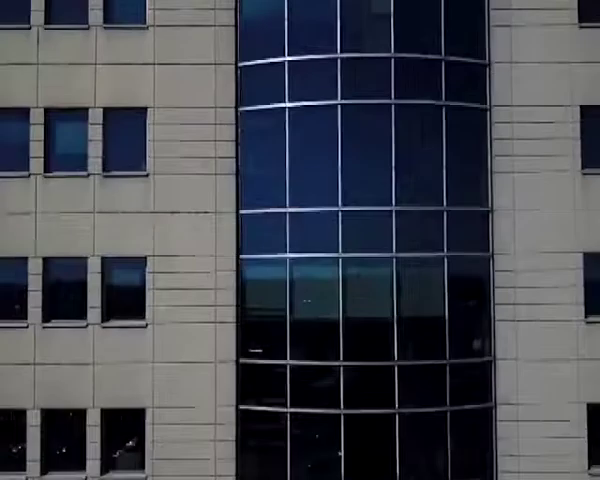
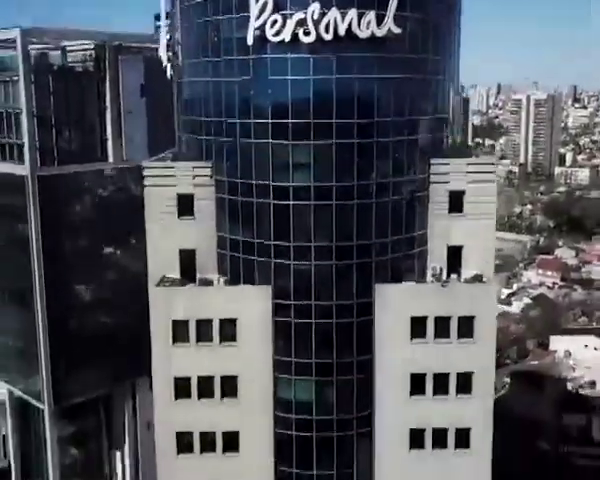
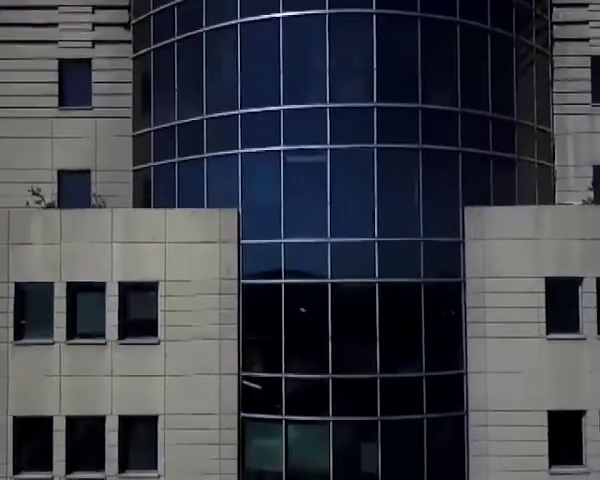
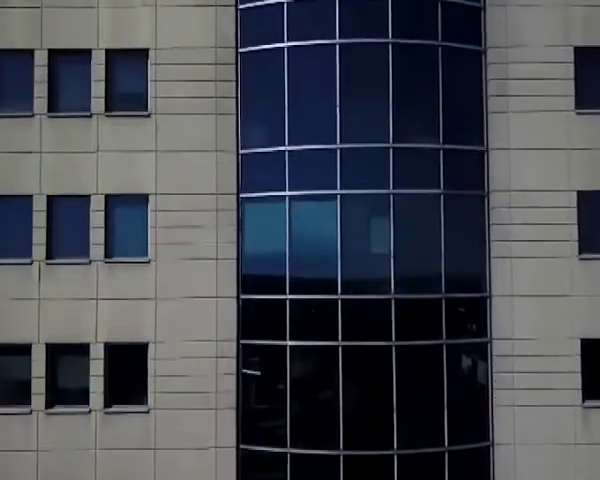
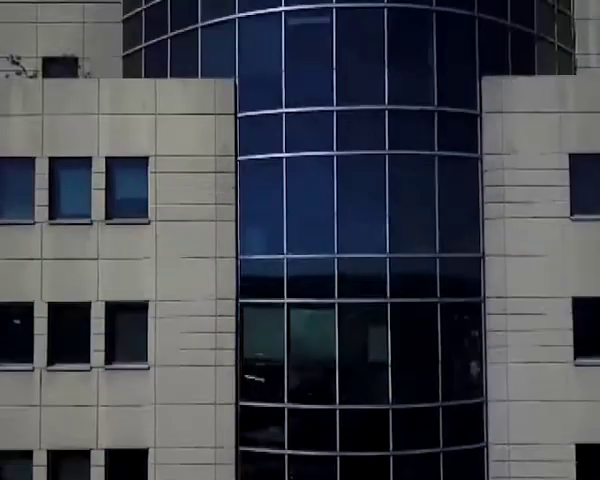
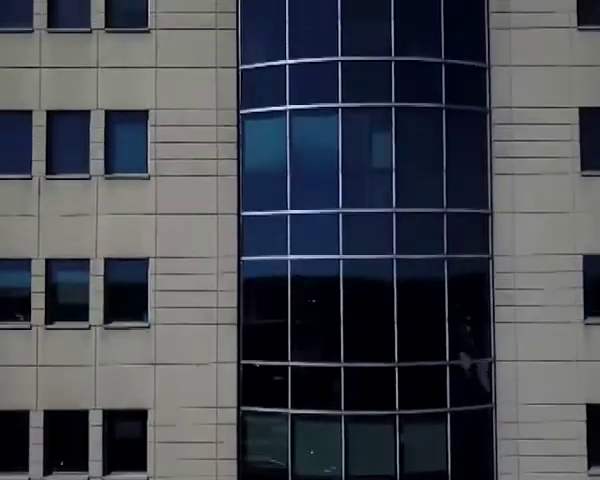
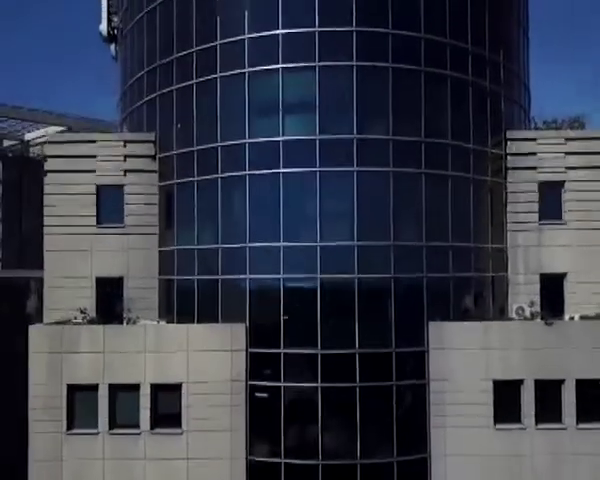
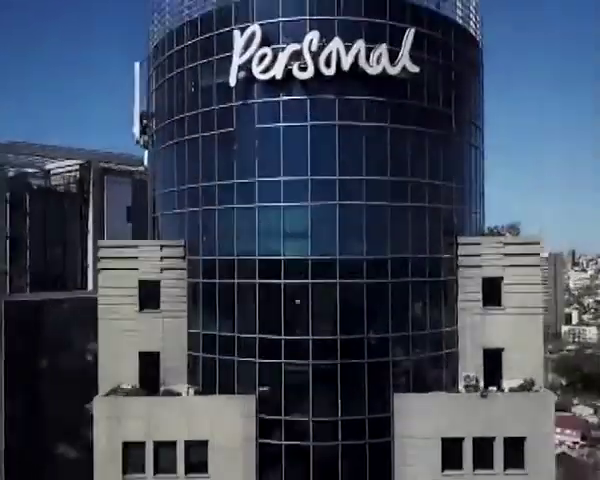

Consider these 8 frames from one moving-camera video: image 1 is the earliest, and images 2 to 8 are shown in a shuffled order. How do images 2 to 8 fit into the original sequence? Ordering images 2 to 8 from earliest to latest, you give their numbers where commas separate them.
6, 4, 5, 3, 7, 8, 2
